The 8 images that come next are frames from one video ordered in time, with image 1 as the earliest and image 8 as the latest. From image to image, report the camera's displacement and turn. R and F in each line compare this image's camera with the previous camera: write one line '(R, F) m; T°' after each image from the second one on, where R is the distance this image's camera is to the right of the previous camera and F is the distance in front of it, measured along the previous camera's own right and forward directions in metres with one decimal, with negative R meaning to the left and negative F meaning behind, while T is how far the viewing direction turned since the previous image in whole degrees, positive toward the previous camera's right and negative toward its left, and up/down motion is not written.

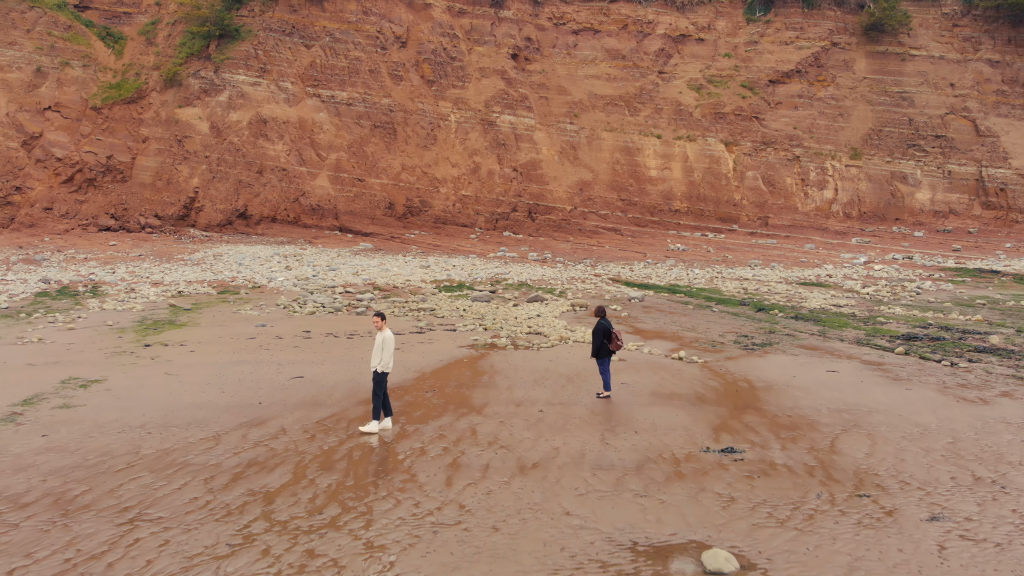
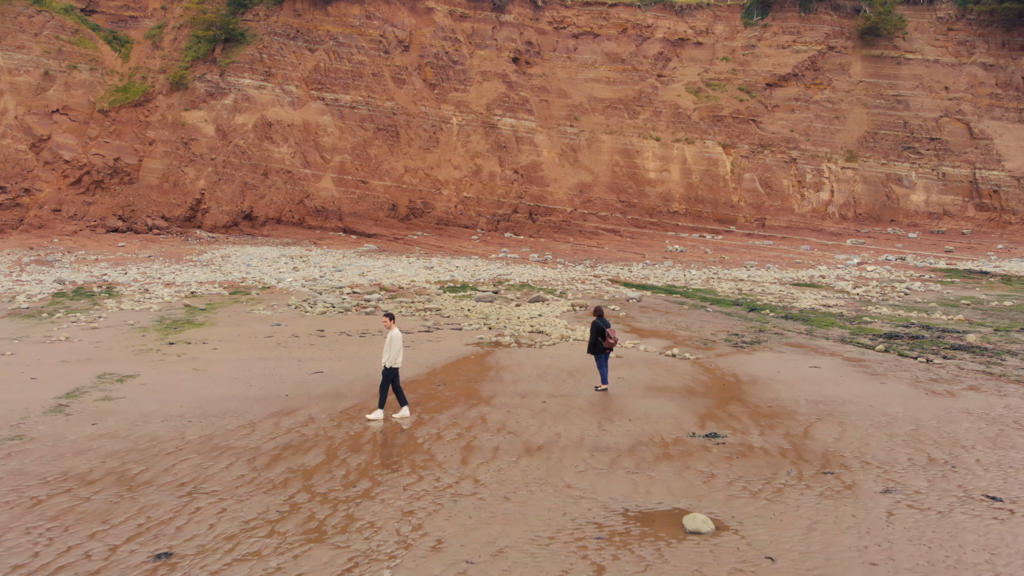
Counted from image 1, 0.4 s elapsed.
(0.0, -0.3) m; 0°
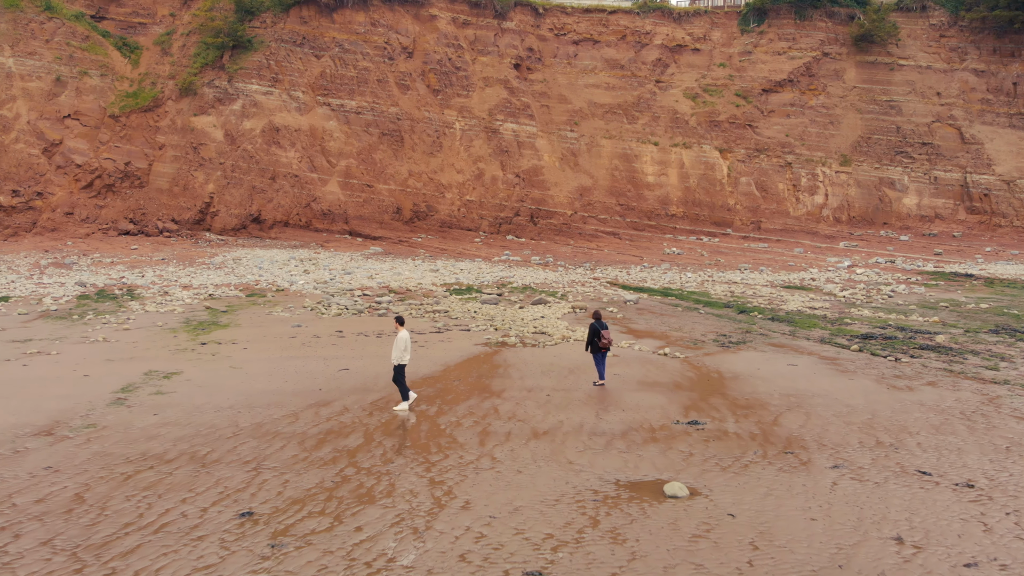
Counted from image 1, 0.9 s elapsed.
(0.0, -0.5) m; 0°
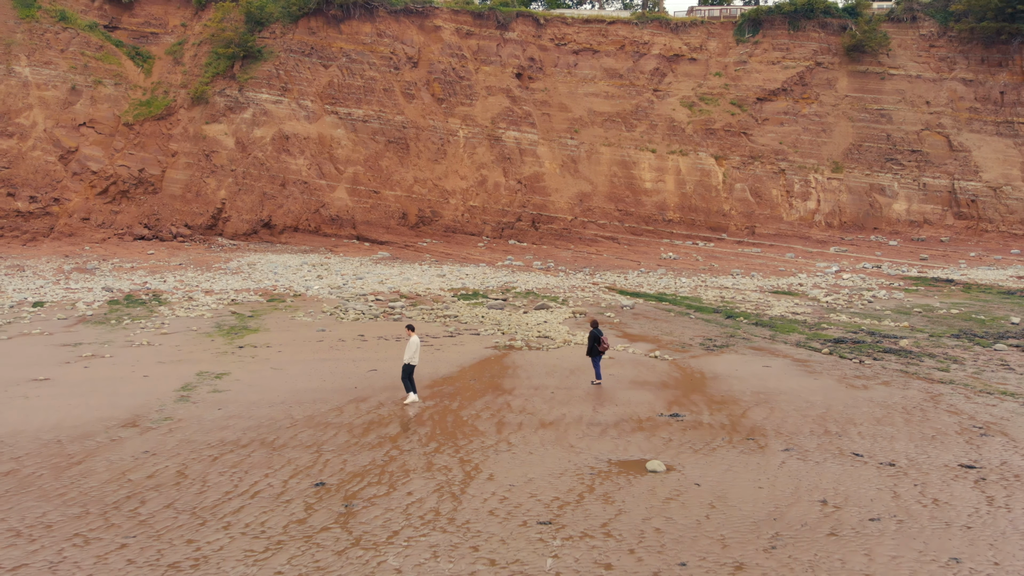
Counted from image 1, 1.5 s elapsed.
(0.0, -0.7) m; 0°
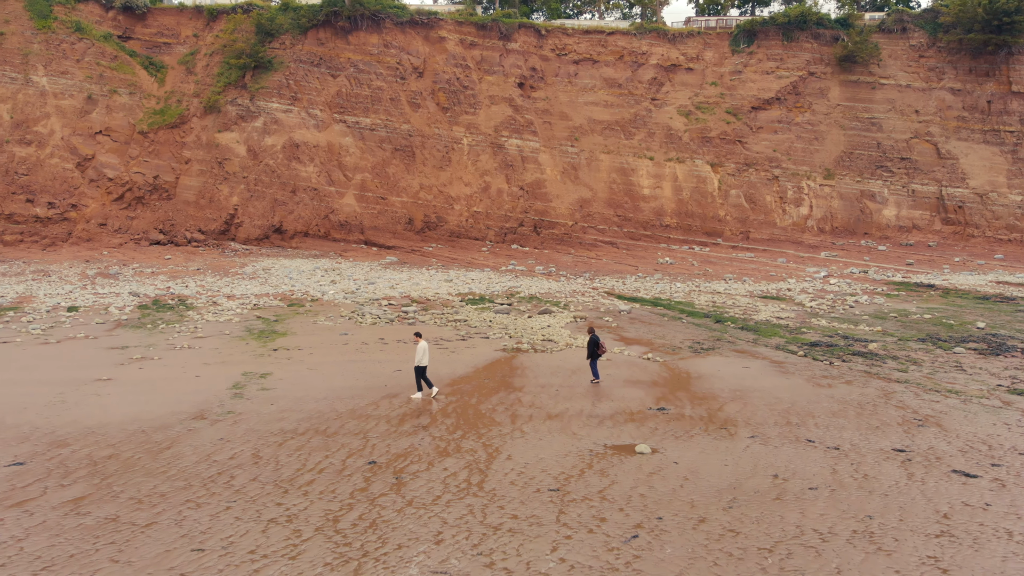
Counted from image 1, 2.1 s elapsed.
(-0.1, -0.8) m; 0°
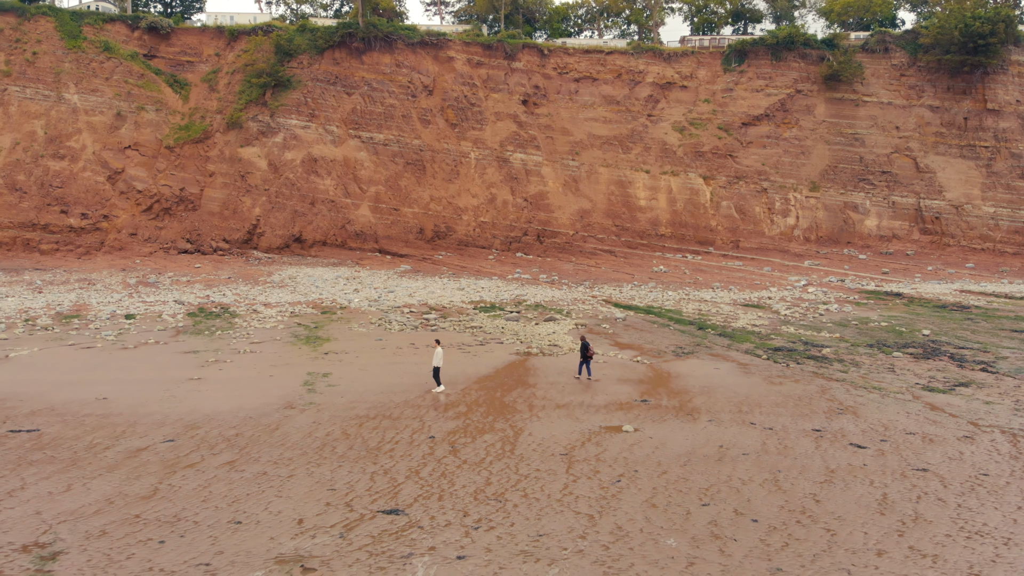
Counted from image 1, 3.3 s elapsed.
(-0.1, -1.5) m; 0°
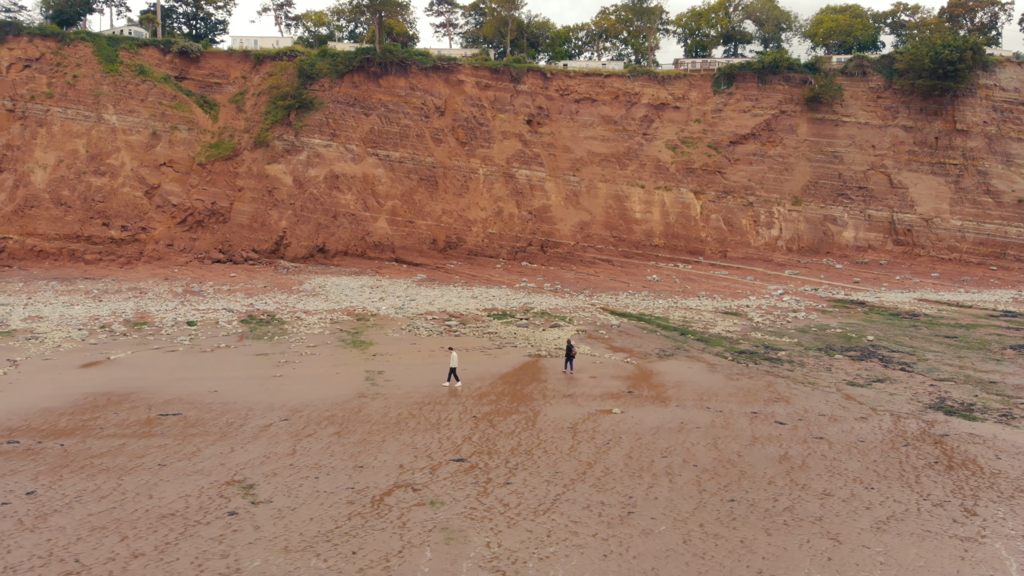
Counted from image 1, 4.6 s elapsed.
(-0.1, -2.1) m; 0°
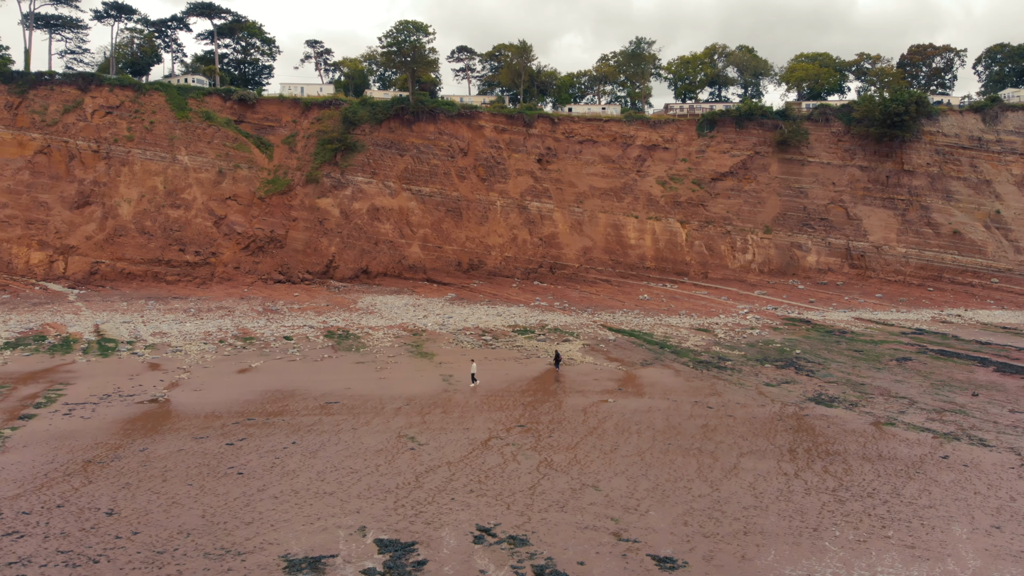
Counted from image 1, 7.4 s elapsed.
(-0.4, -4.9) m; 0°
